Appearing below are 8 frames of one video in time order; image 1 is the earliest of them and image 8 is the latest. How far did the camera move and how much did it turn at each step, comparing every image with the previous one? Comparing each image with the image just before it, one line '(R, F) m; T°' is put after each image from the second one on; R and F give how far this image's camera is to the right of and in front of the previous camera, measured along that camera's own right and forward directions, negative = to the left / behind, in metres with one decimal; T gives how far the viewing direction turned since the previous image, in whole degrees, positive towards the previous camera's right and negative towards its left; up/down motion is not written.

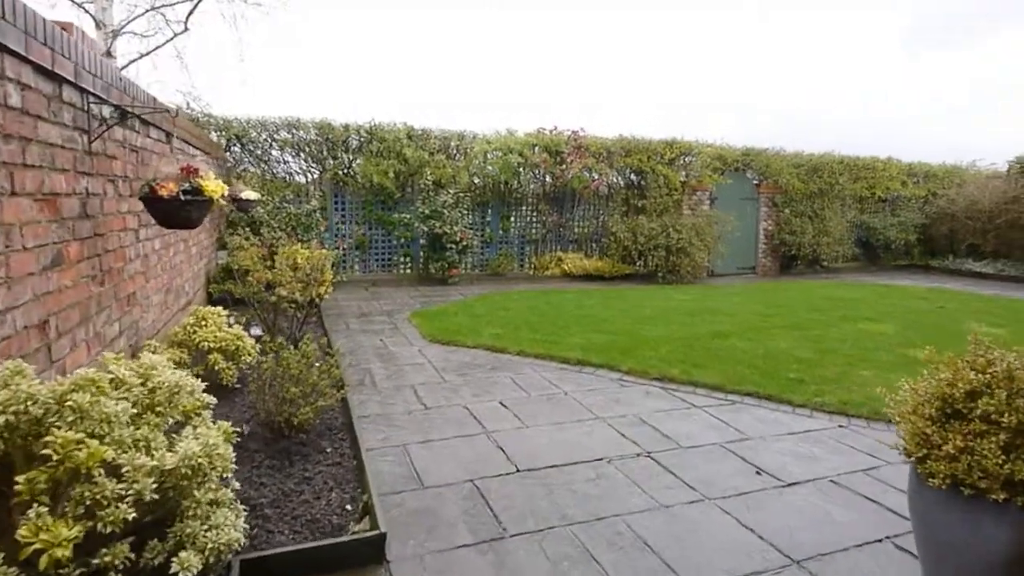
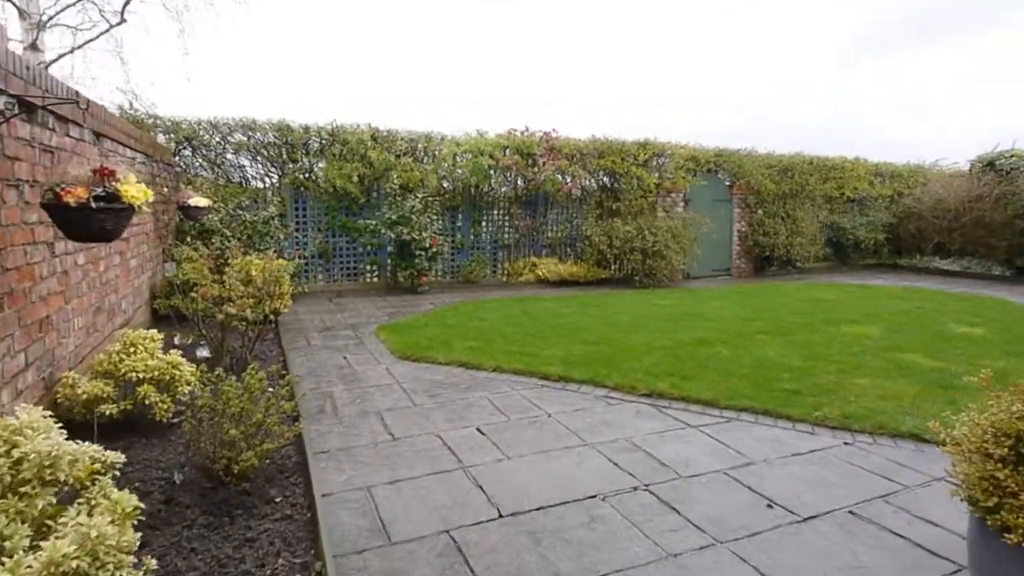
(0.0, +0.4) m; +3°
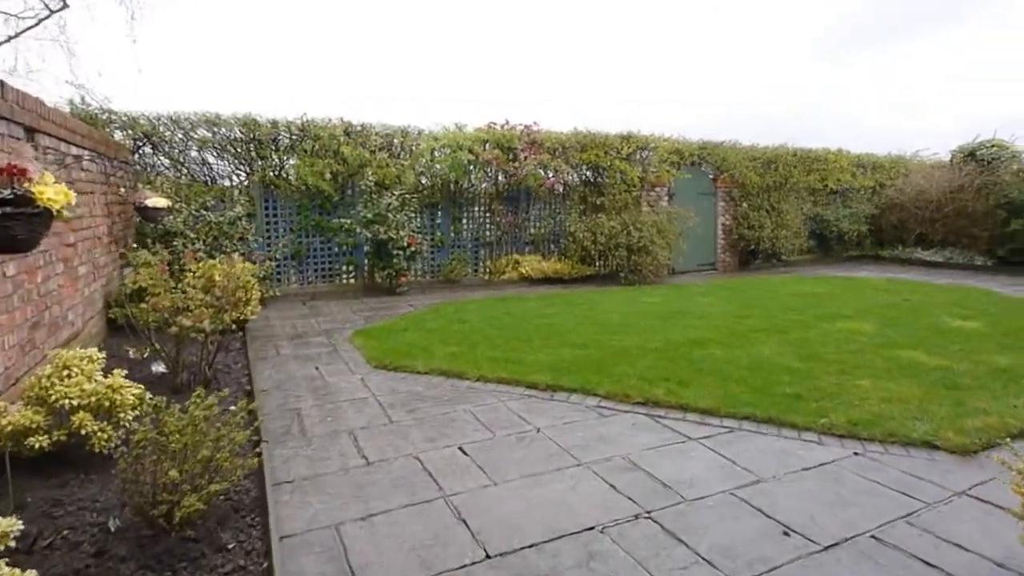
(0.0, +0.3) m; +2°
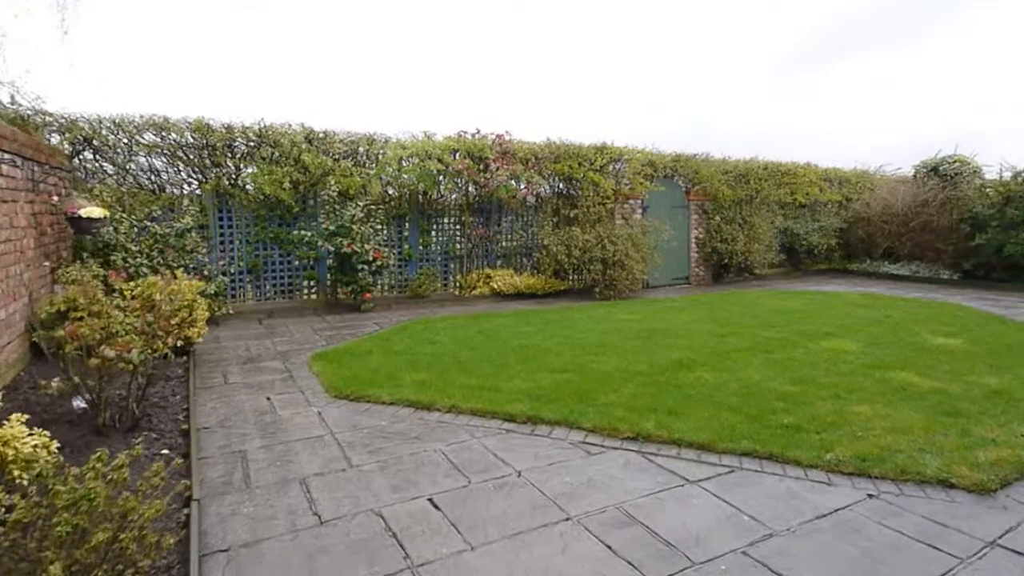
(0.0, +0.4) m; +3°
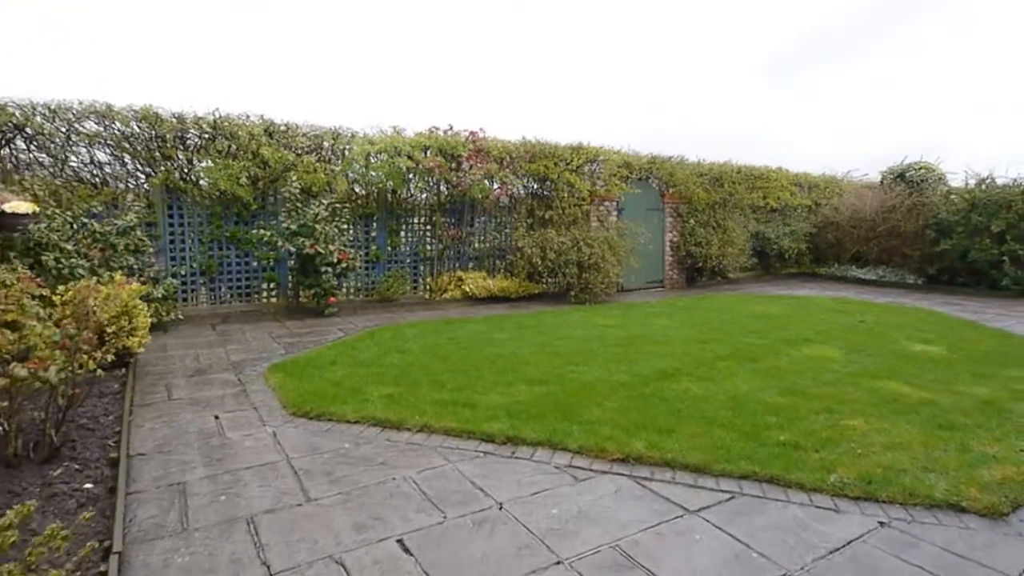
(-0.1, +0.3) m; +3°
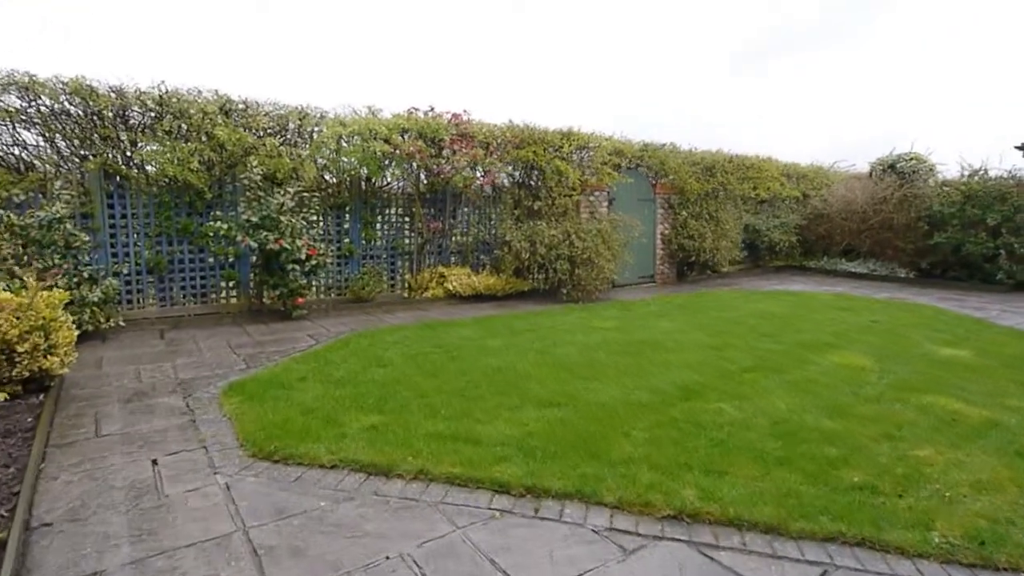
(-0.2, +0.7) m; +3°
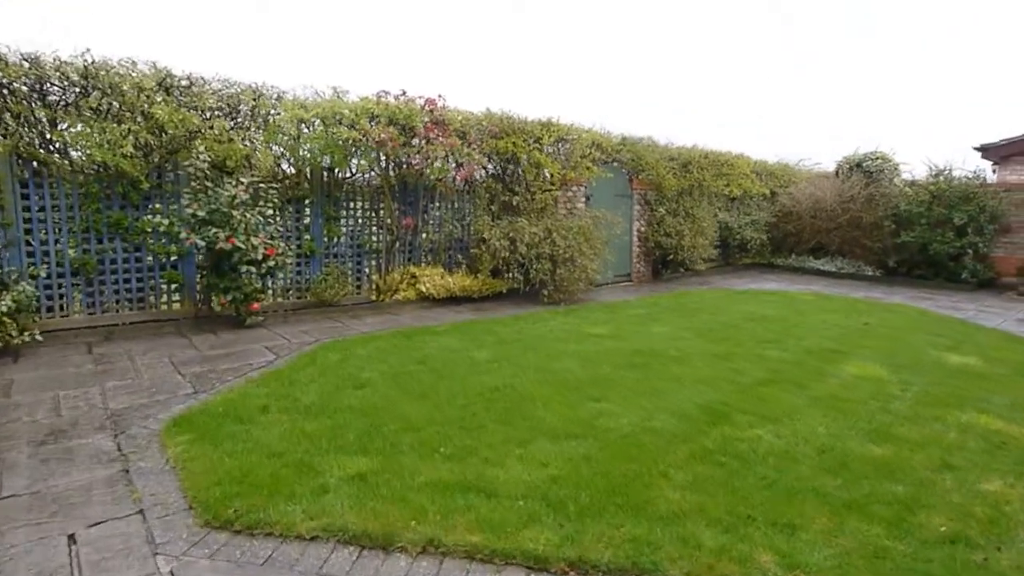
(-0.3, +0.6) m; +5°
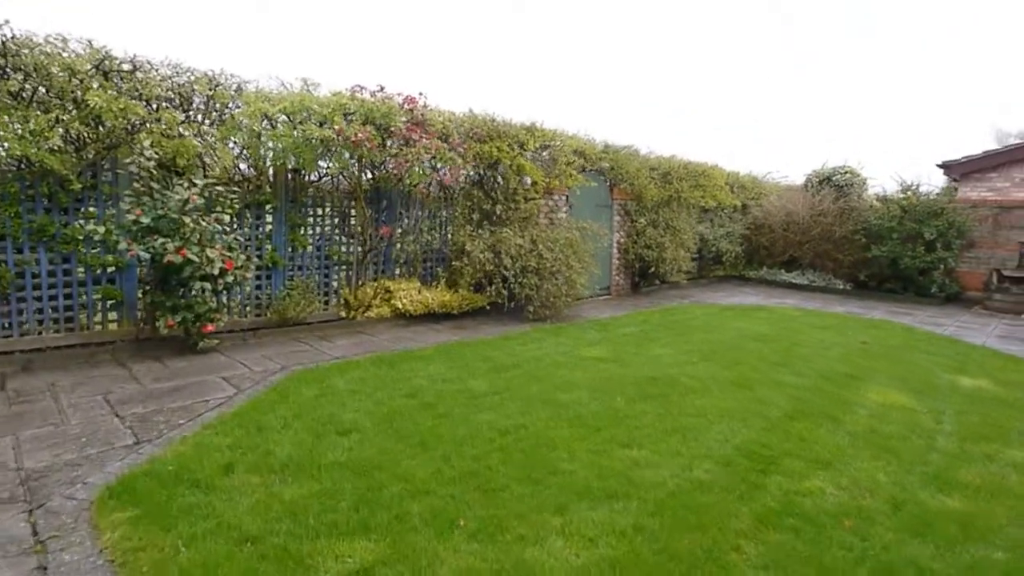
(-0.3, +0.5) m; +5°
